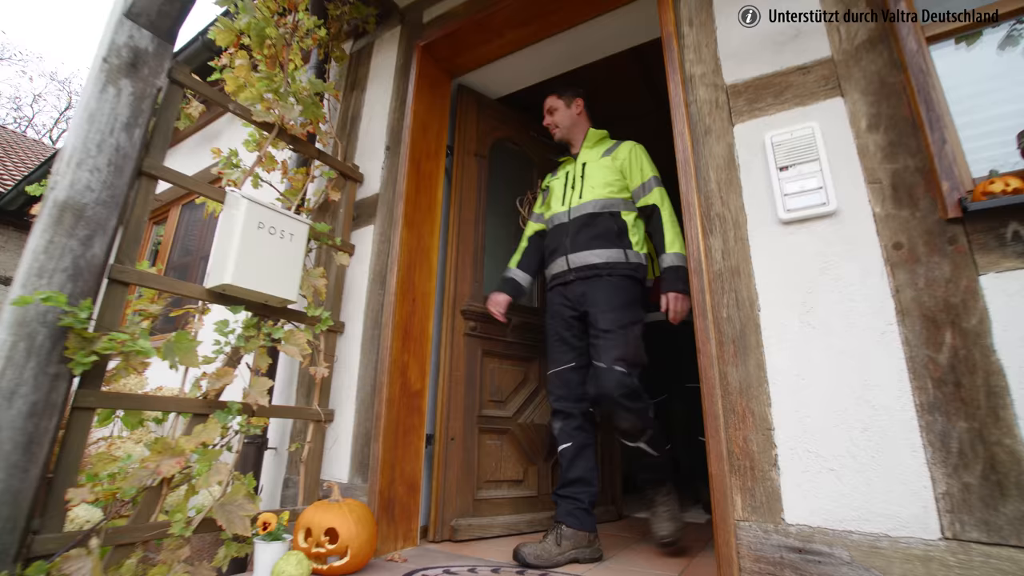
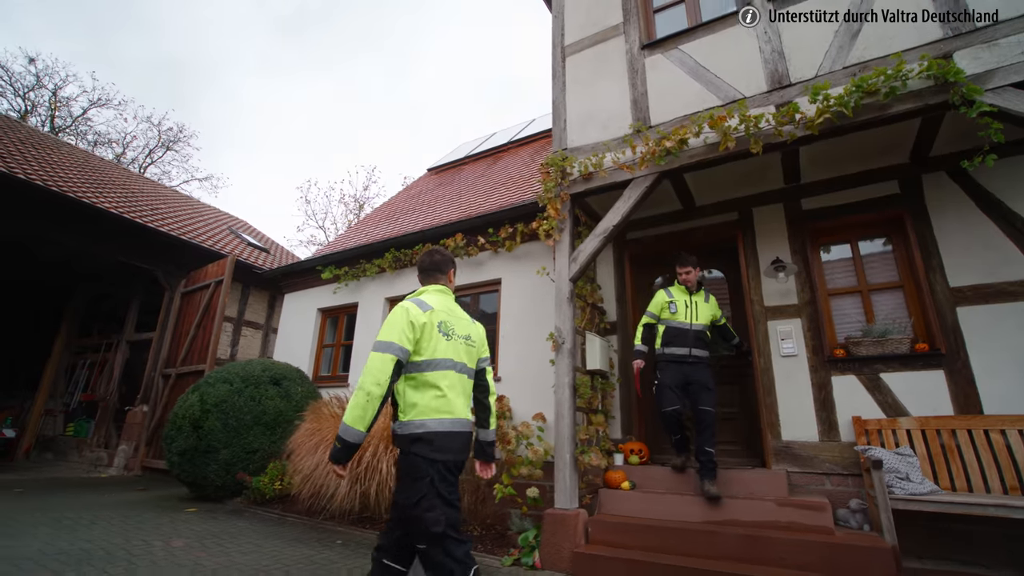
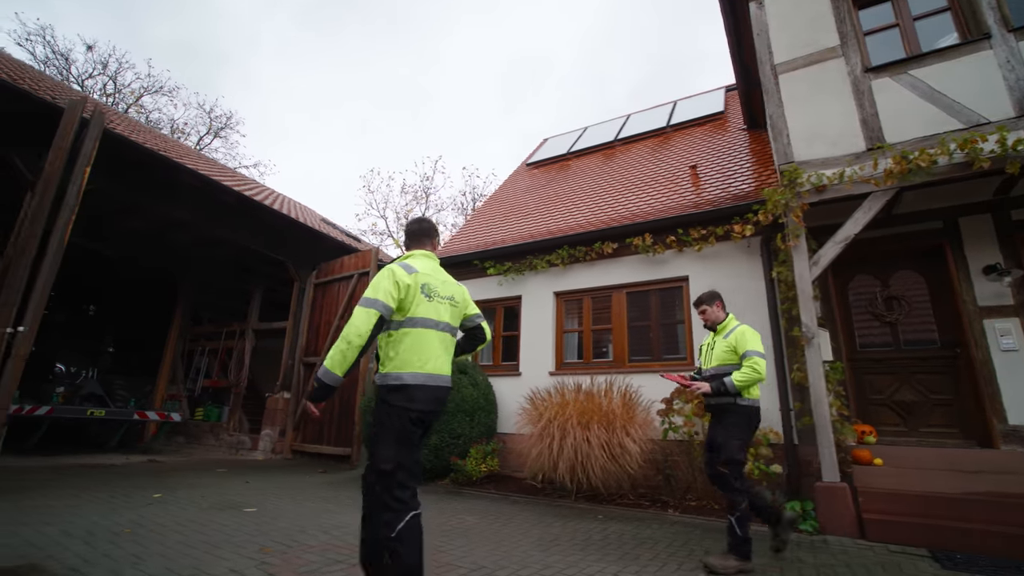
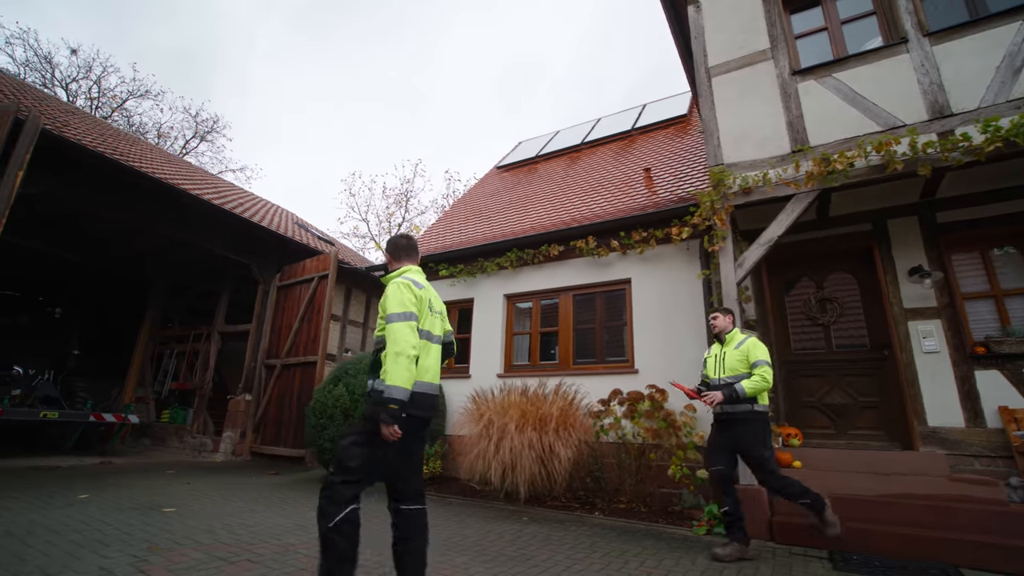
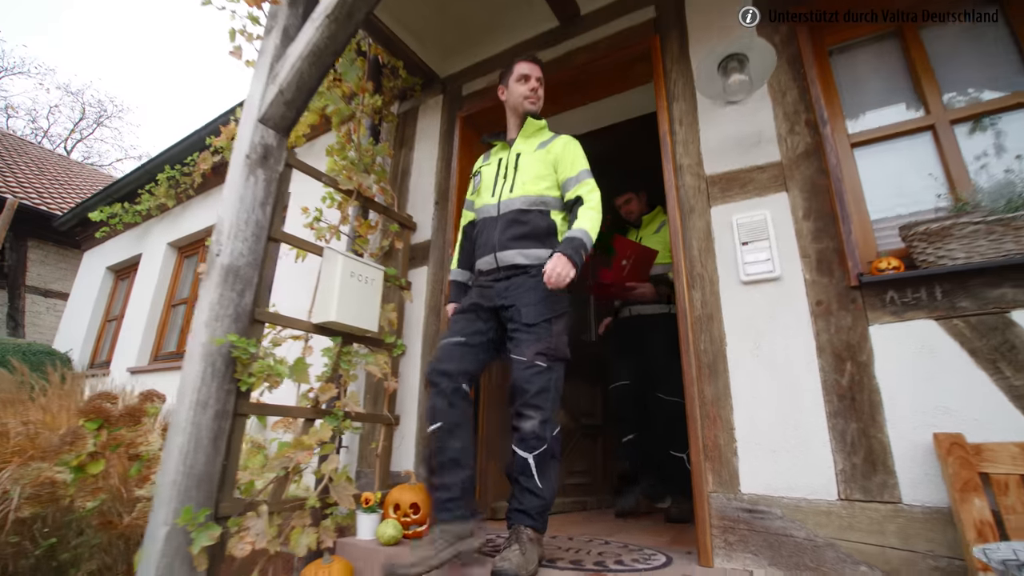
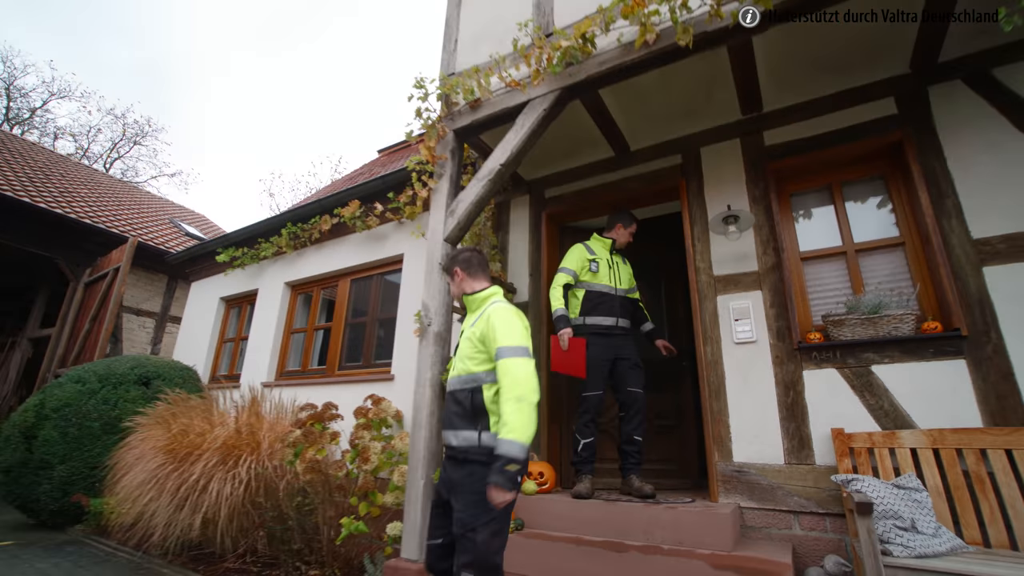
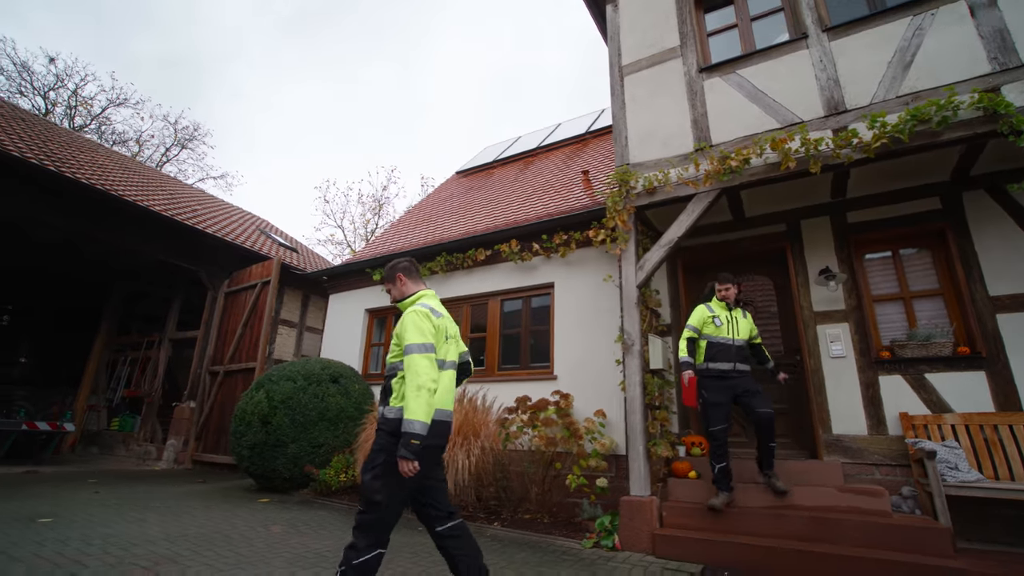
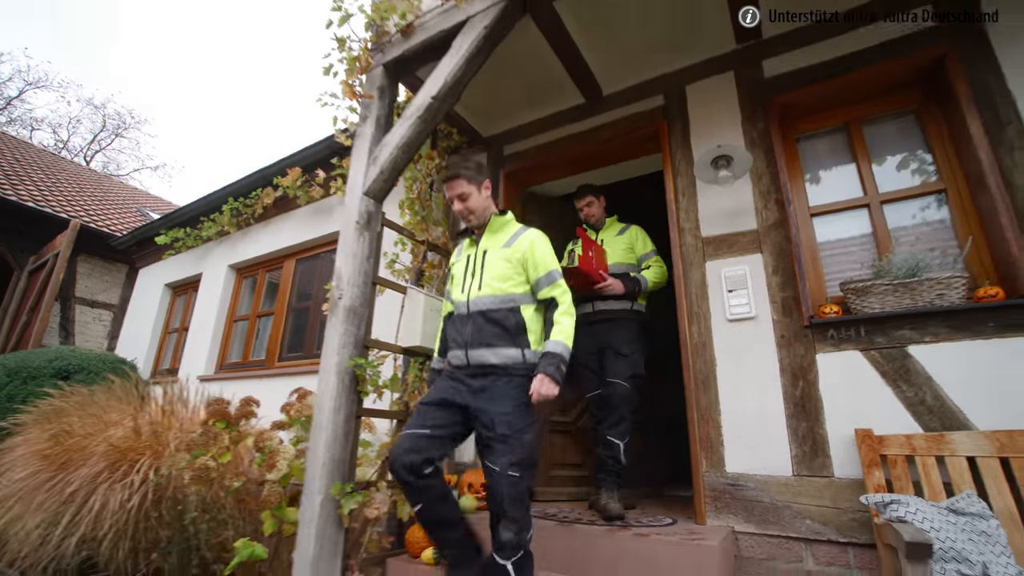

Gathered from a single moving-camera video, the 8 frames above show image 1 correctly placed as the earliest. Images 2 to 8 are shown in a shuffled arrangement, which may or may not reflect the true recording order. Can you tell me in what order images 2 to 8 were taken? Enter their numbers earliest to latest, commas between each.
5, 8, 6, 2, 7, 4, 3
